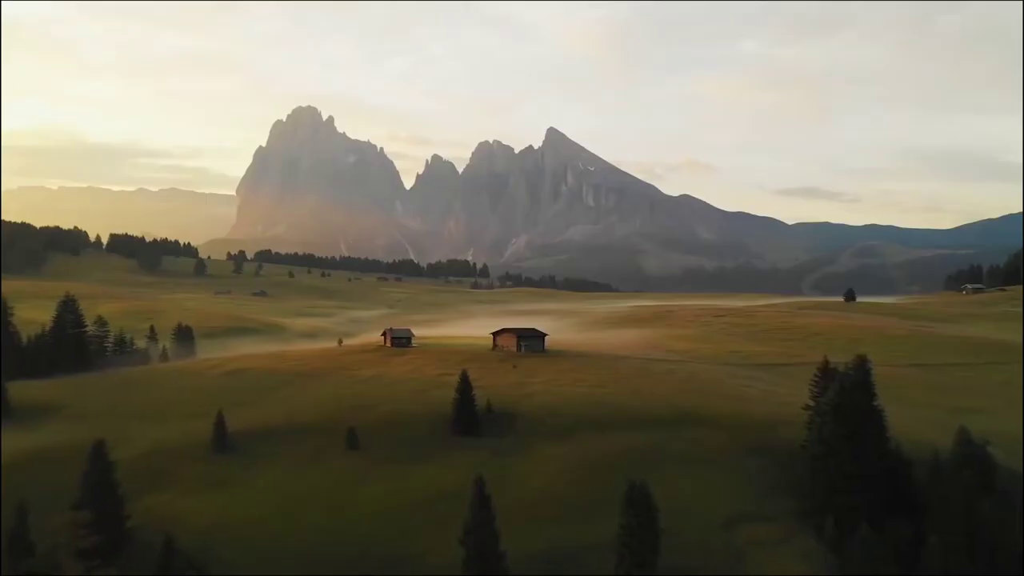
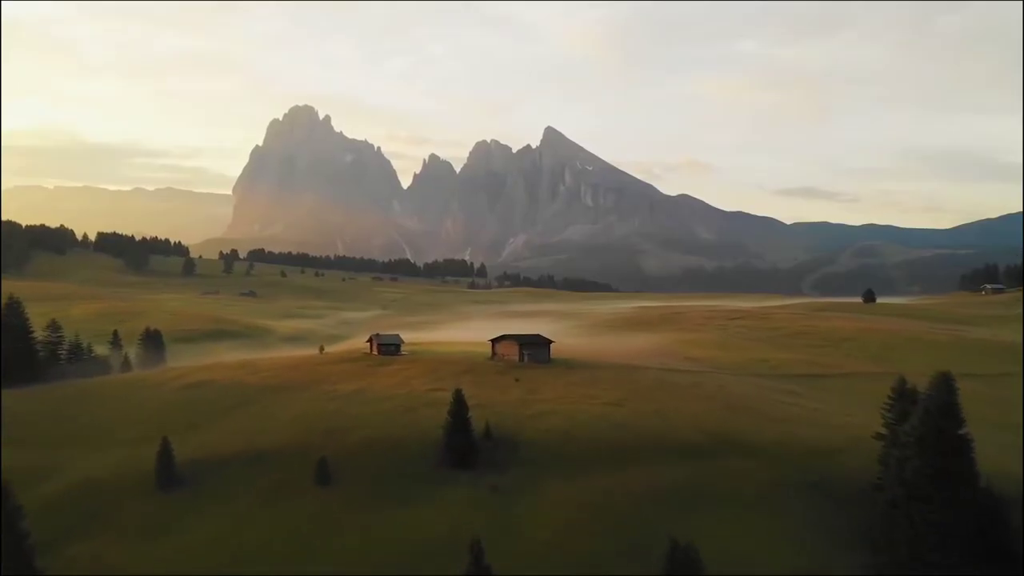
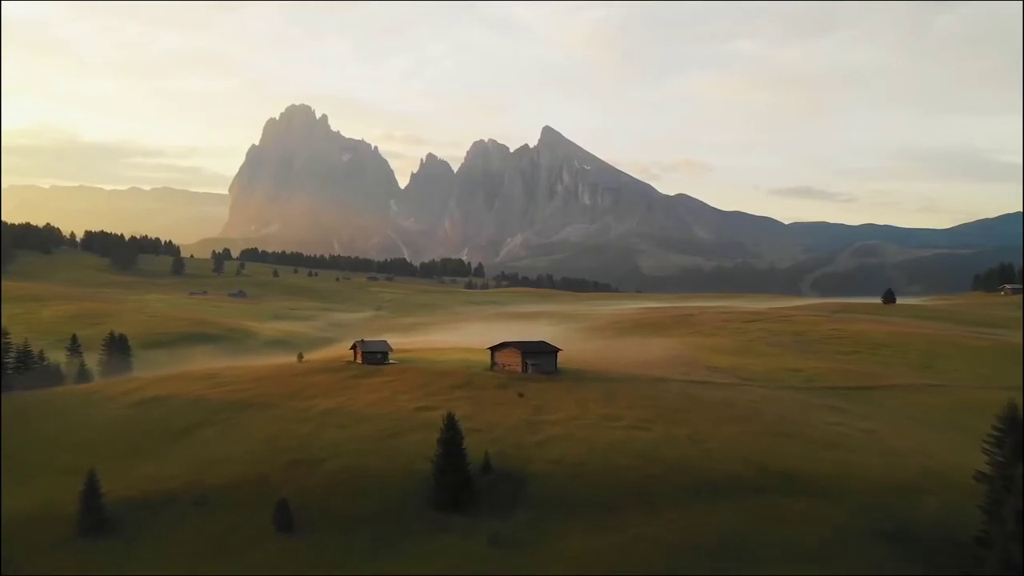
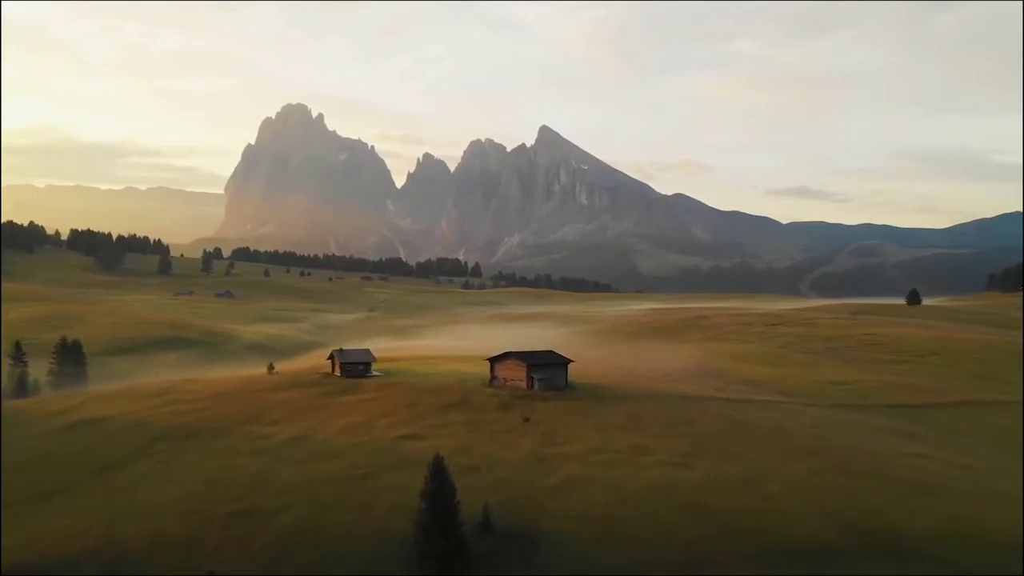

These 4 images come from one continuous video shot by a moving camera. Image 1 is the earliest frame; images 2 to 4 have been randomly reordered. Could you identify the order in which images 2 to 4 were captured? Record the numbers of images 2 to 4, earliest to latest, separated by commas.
2, 3, 4
